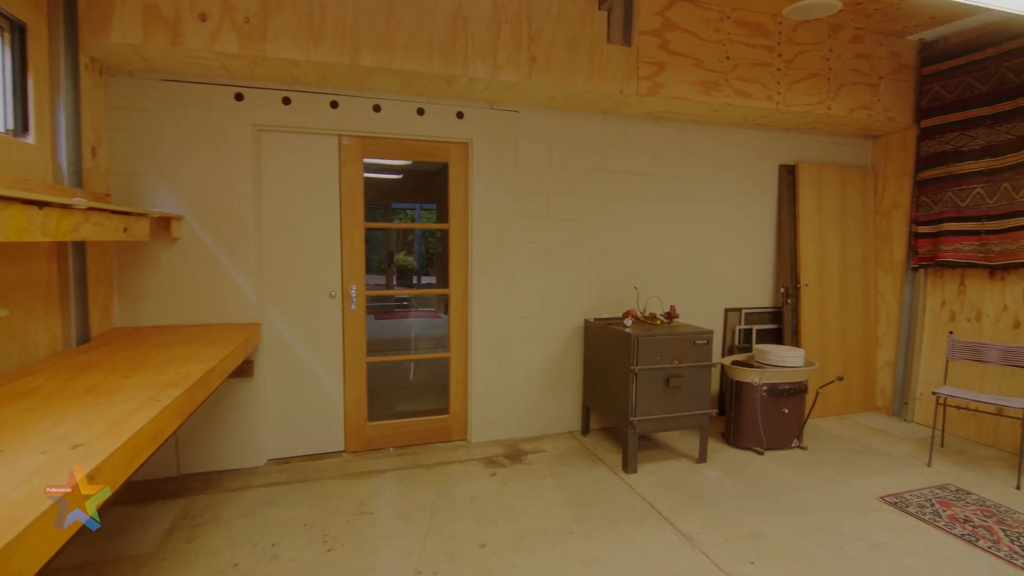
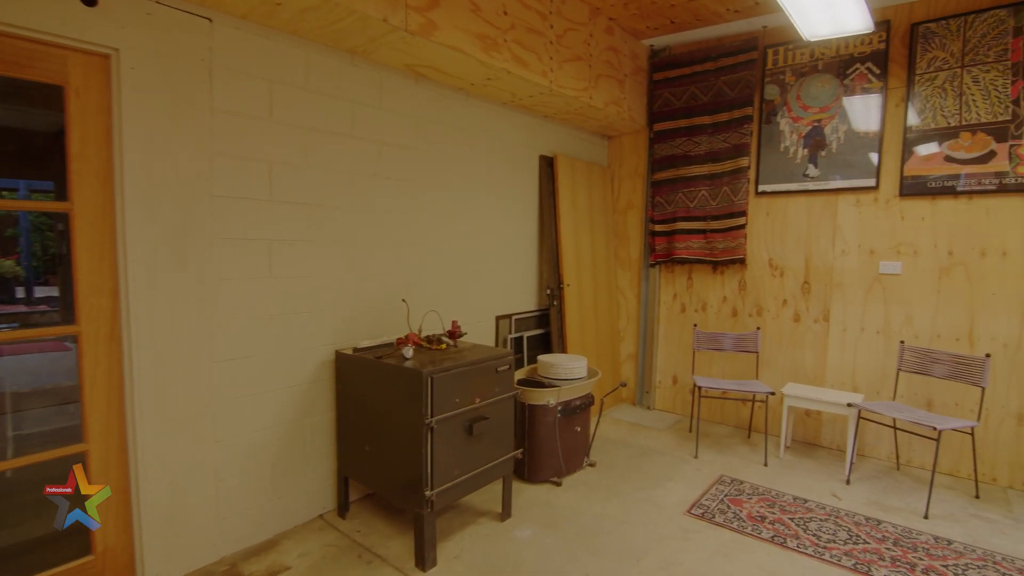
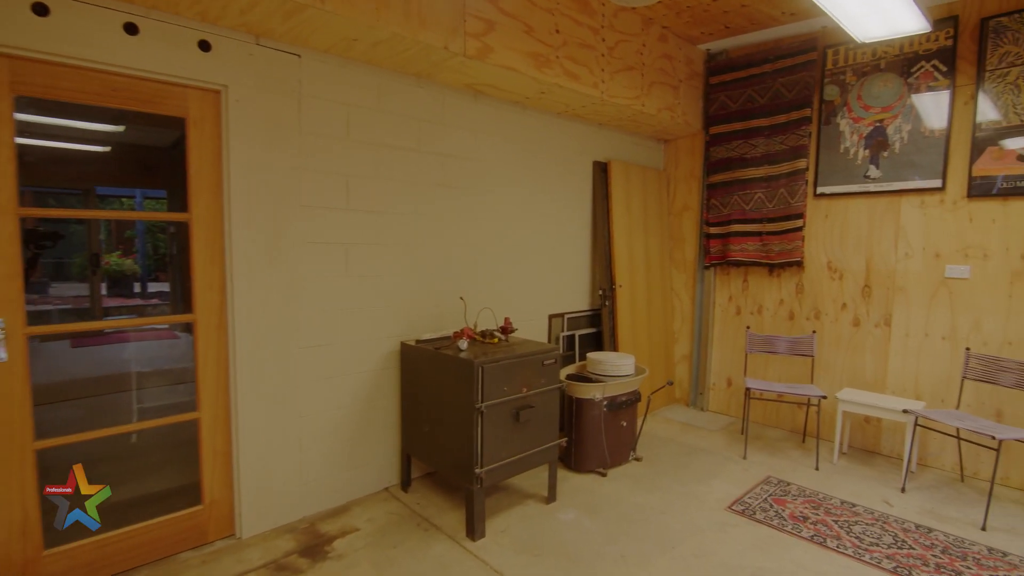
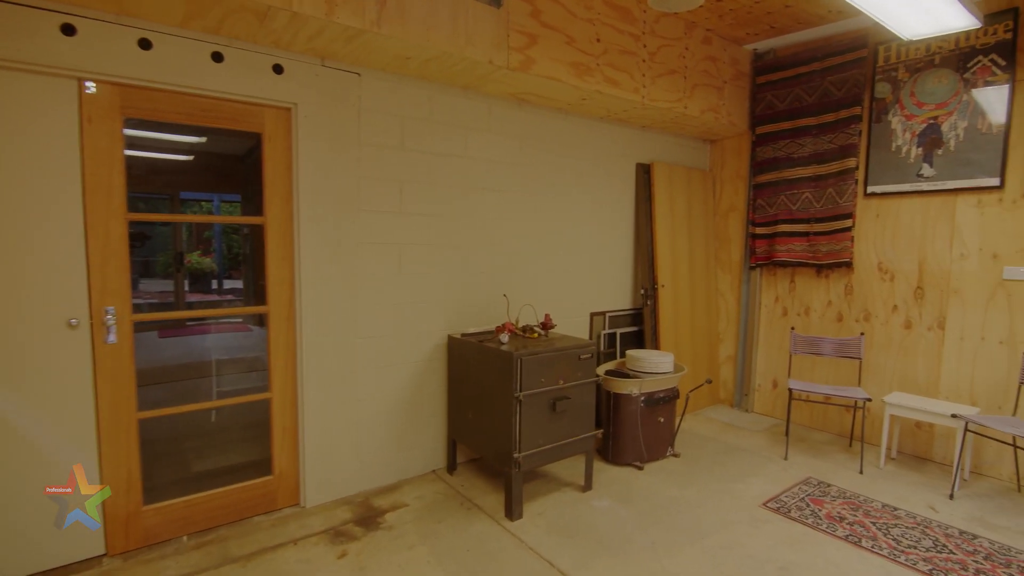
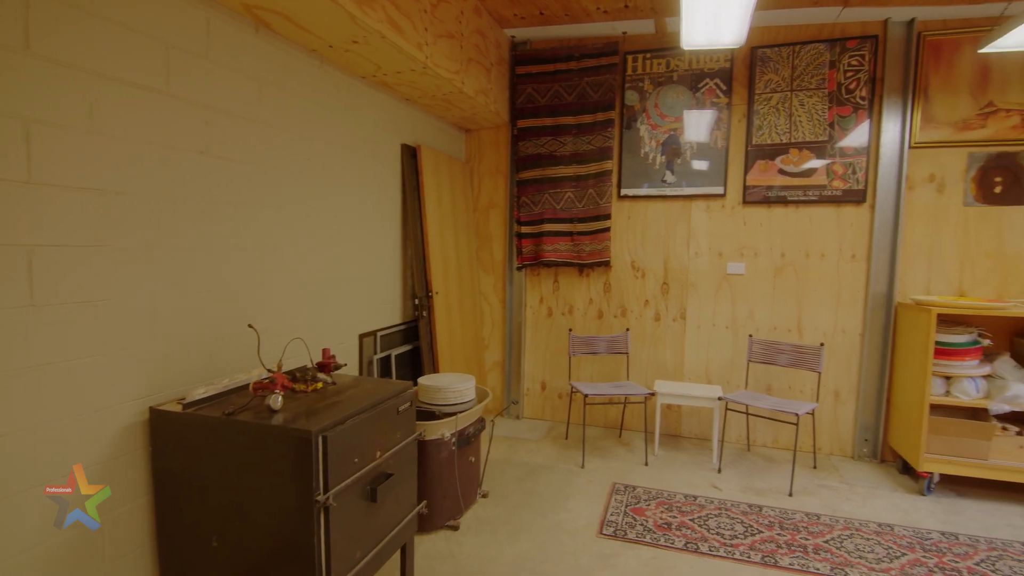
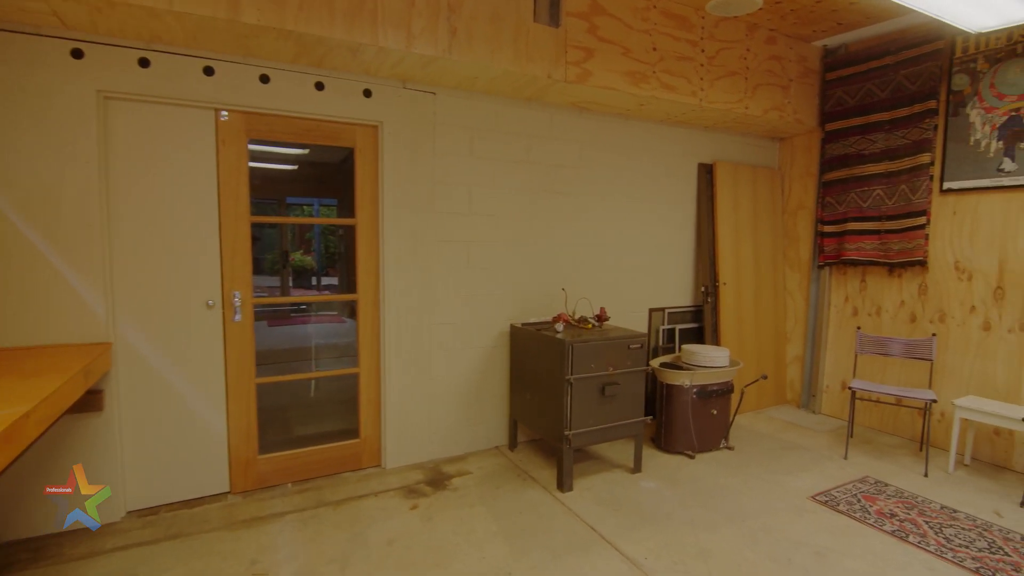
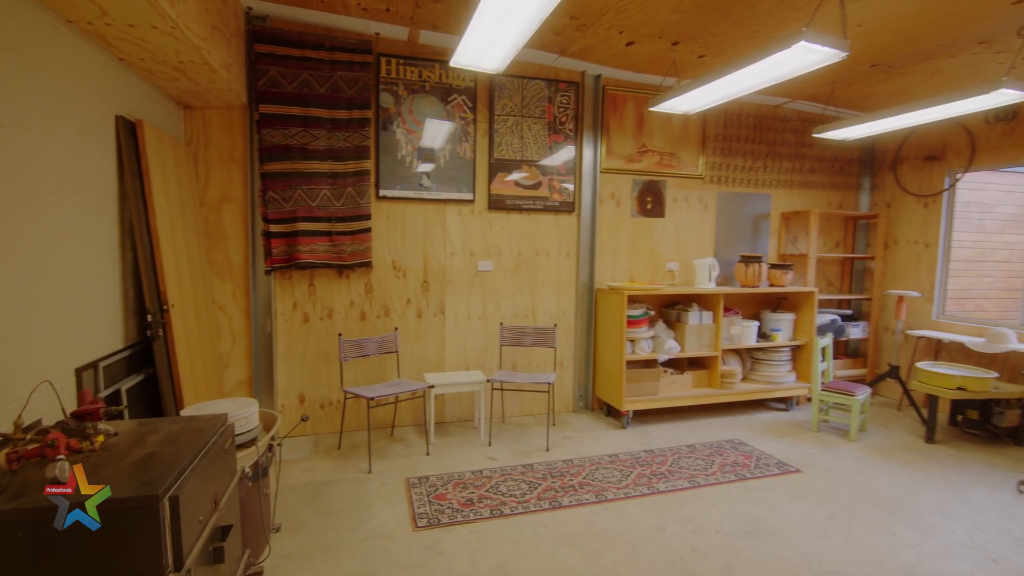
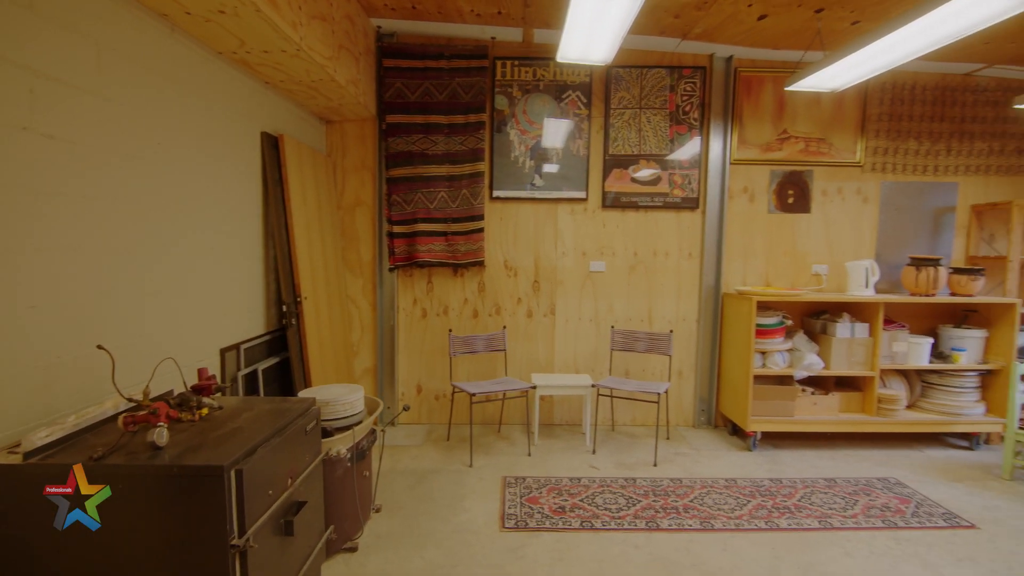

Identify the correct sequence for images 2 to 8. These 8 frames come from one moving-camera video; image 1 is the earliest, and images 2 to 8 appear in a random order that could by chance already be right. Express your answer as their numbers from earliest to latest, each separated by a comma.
6, 4, 3, 2, 5, 8, 7
